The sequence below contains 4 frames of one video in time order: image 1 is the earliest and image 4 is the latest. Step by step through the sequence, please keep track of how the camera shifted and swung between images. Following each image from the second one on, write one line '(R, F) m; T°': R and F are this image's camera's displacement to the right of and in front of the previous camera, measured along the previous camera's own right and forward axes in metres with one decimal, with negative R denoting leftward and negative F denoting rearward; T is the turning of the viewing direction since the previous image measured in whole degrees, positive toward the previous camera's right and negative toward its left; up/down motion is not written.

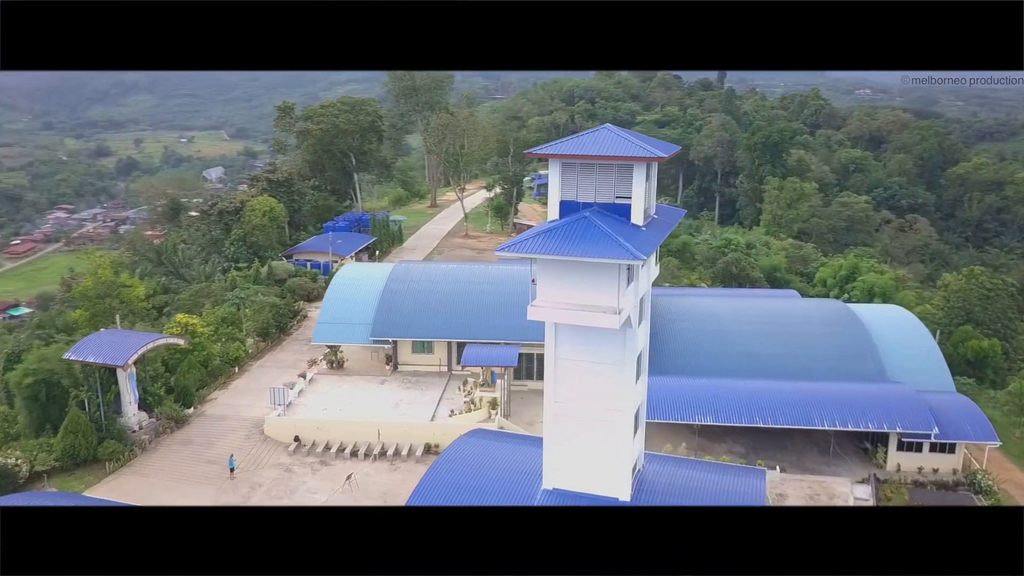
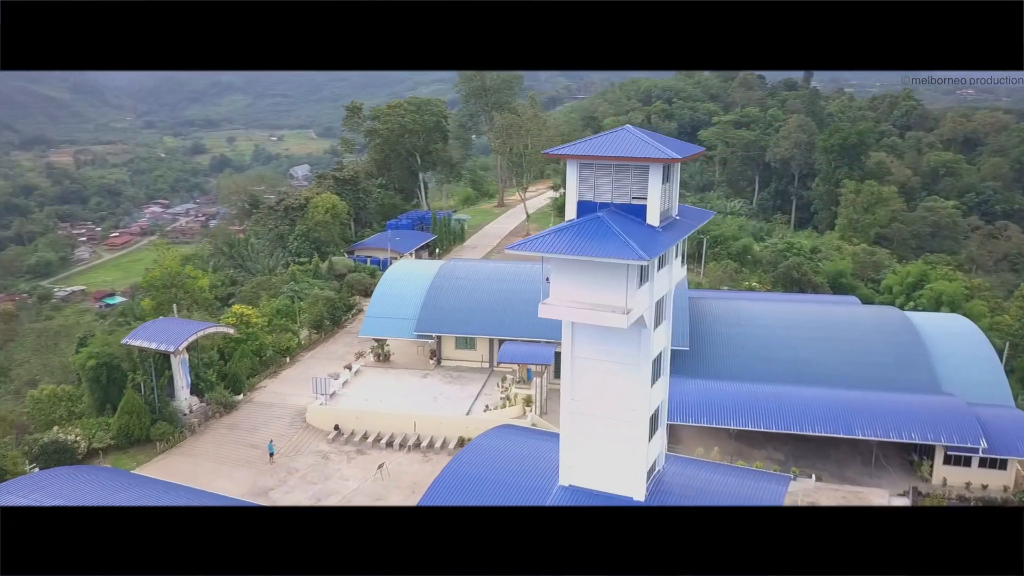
(+0.9, -0.2) m; -5°
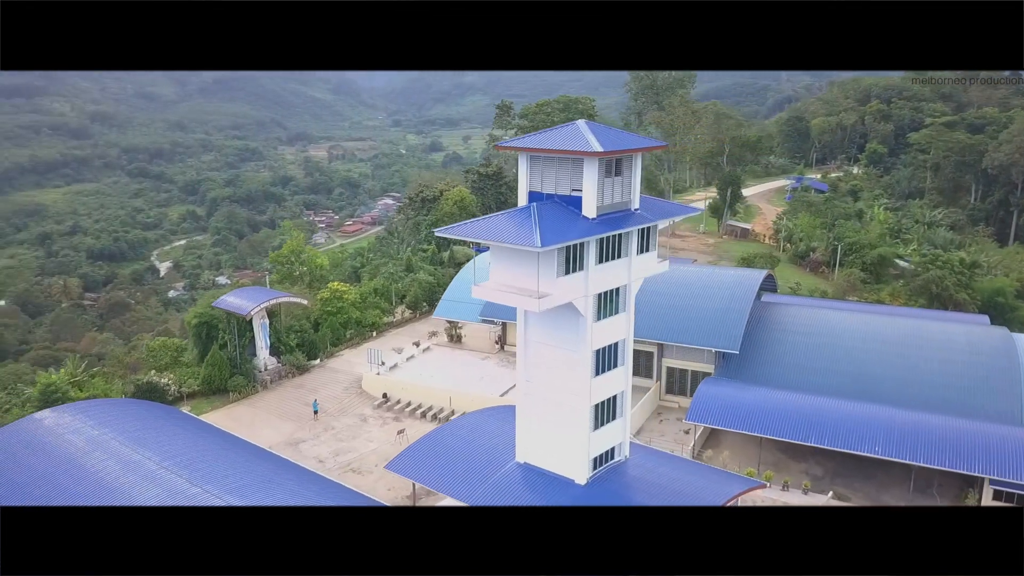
(+4.1, -0.2) m; -15°
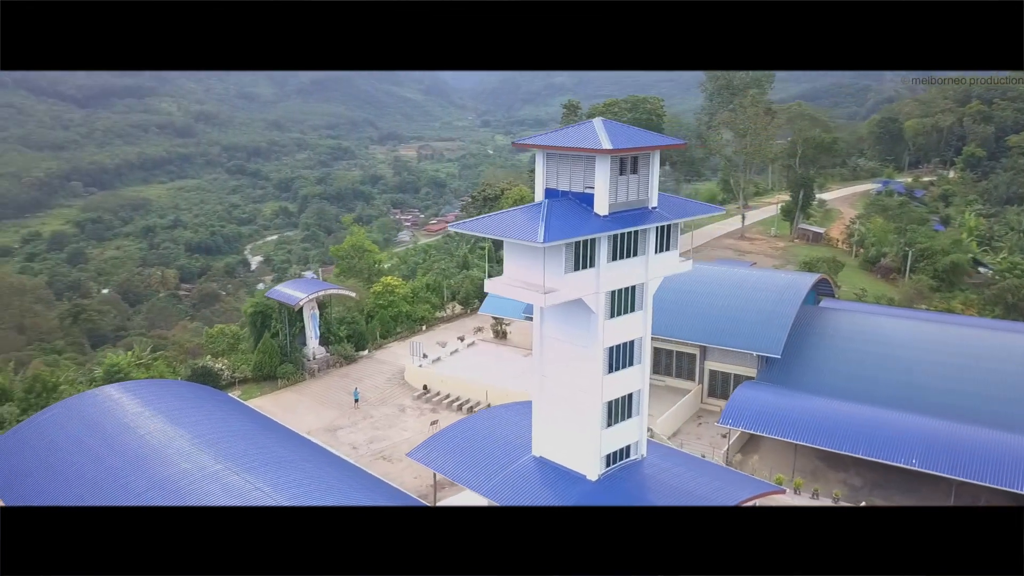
(+1.1, -0.1) m; -6°
